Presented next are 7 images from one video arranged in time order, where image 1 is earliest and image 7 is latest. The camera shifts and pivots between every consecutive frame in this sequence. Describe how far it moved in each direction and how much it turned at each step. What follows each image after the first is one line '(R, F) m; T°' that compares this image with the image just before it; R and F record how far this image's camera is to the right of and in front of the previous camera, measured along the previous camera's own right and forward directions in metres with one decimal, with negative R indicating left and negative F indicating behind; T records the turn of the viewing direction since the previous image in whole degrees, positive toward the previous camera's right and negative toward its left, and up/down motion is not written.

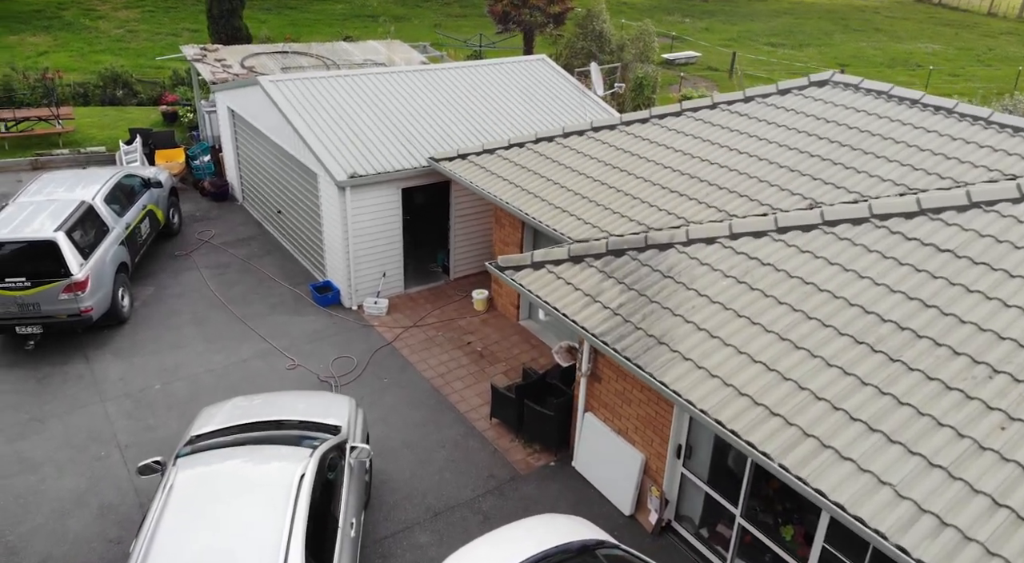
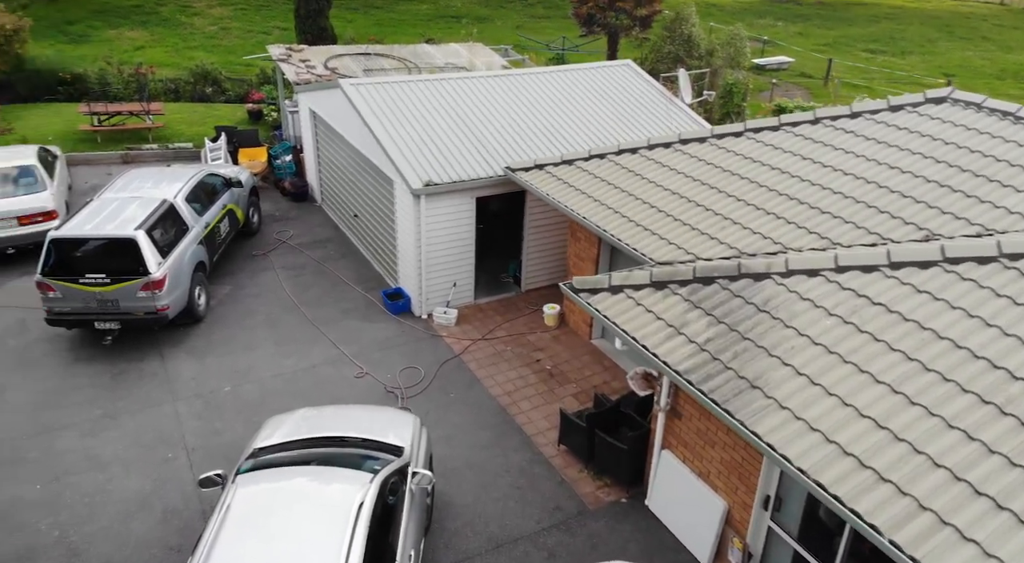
(-0.1, +0.4) m; -6°
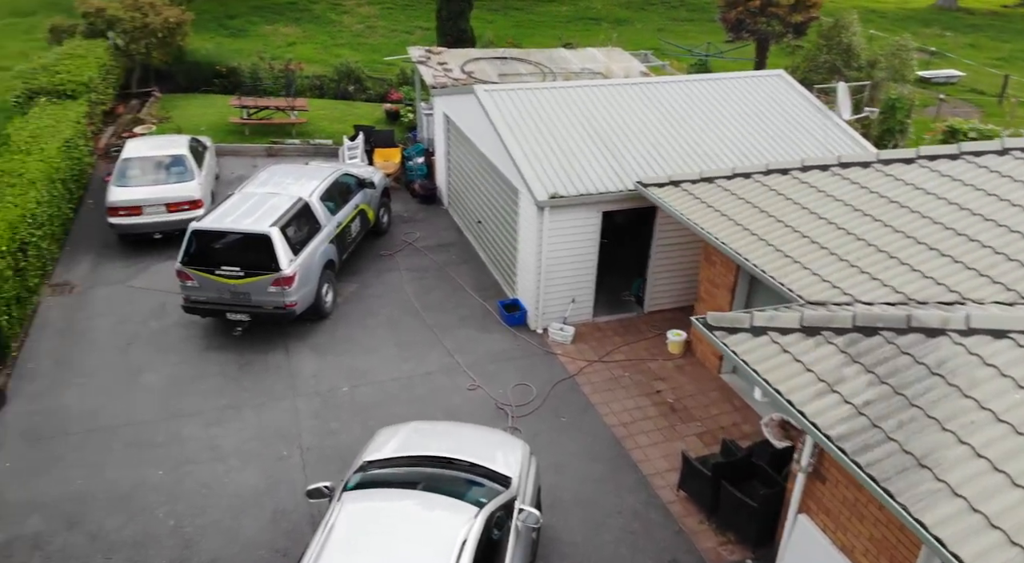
(-0.2, +0.5) m; -9°
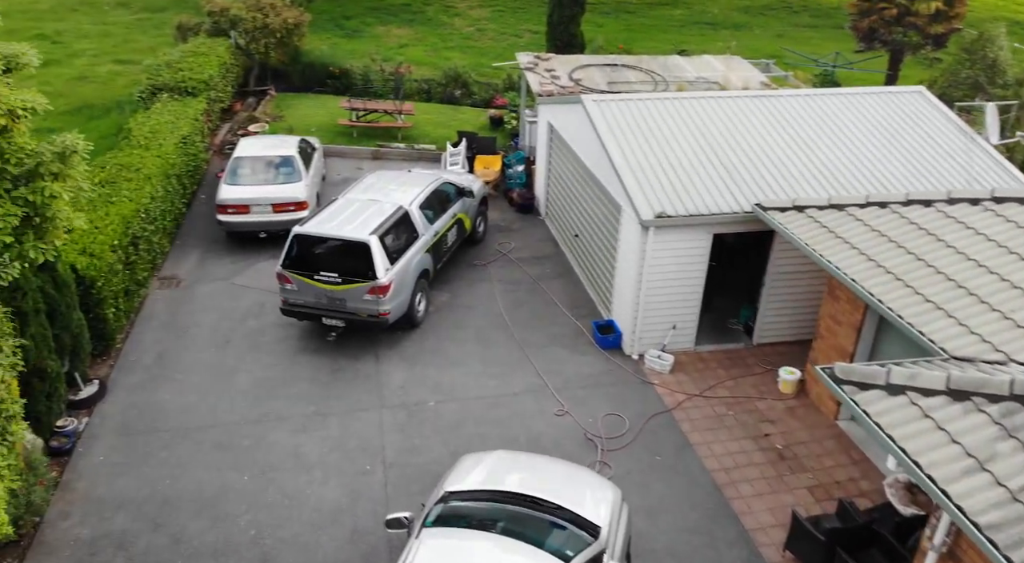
(-0.1, +0.5) m; -8°
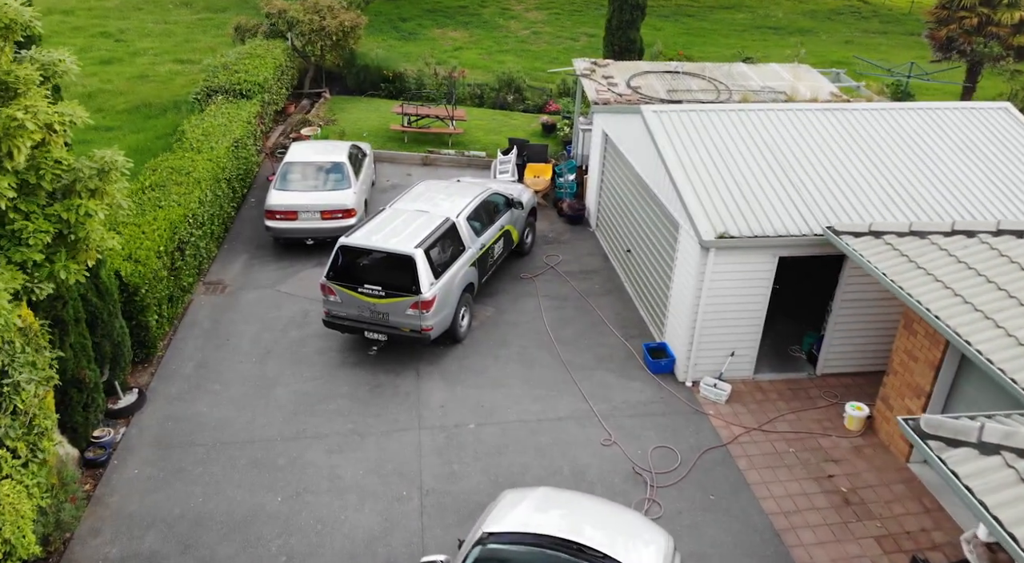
(0.0, +0.4) m; -4°
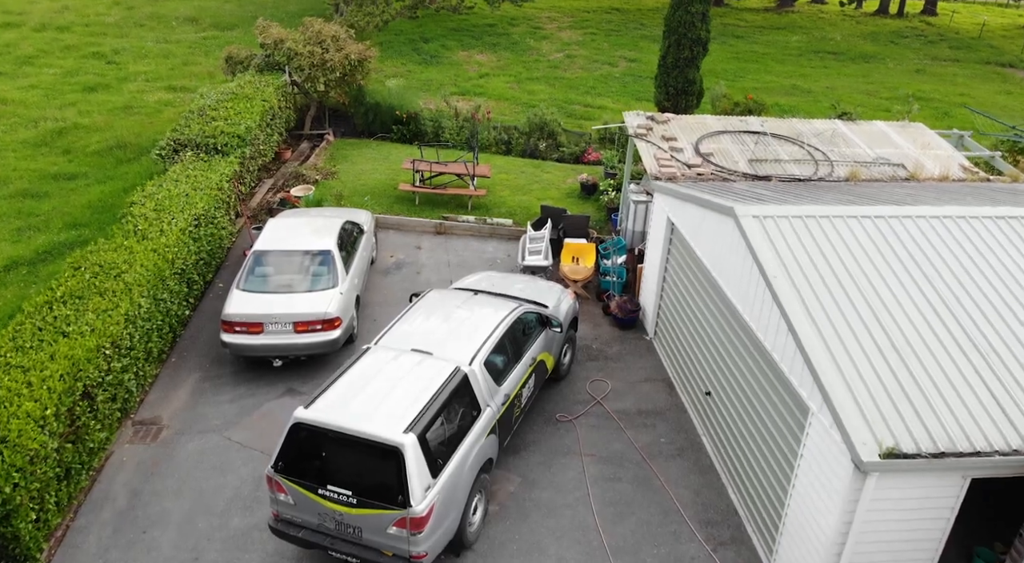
(-0.2, +3.1) m; -2°
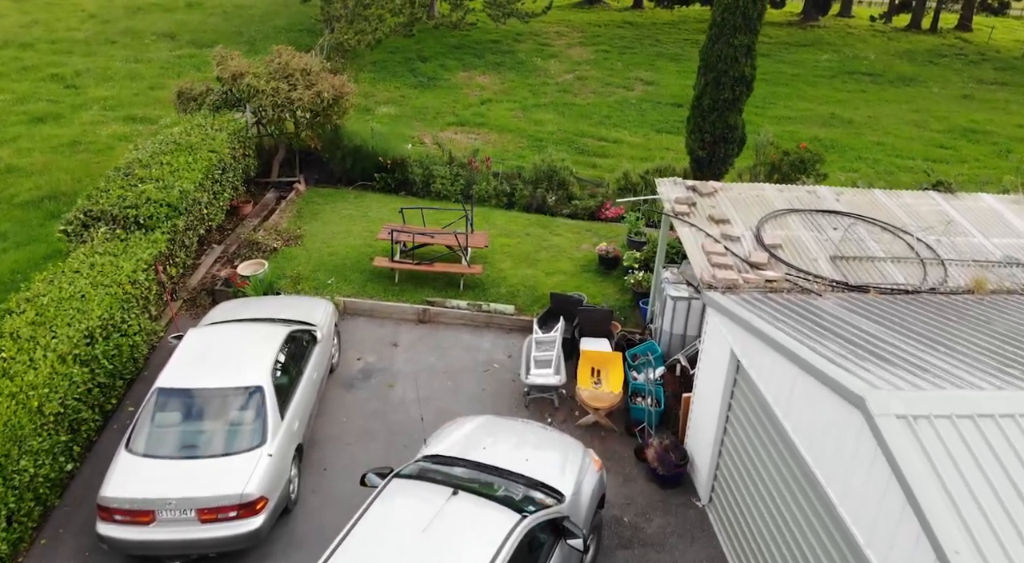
(0.0, +2.8) m; 0°
